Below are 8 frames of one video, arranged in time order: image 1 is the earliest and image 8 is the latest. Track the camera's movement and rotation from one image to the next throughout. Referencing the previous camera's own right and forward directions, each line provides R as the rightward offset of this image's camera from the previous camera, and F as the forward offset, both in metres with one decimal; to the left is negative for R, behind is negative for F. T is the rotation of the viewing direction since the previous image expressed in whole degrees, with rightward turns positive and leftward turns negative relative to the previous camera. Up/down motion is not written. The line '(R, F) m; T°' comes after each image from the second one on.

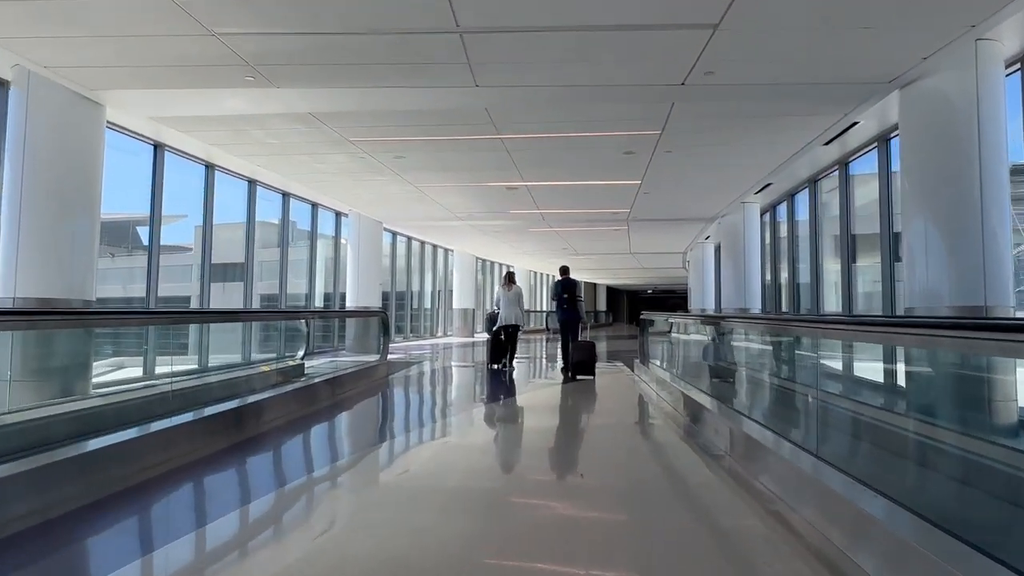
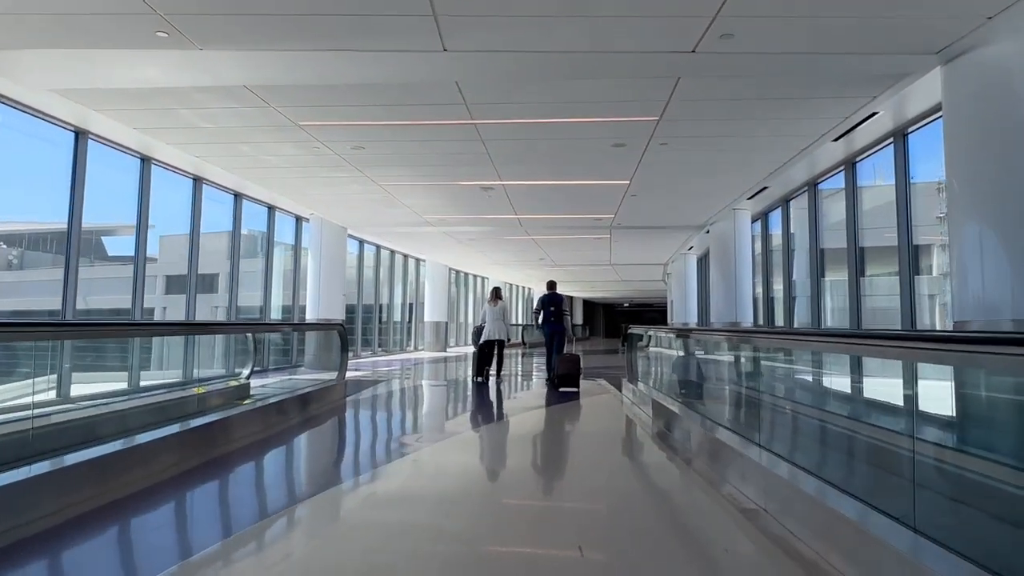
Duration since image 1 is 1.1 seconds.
(0.0, +0.9) m; +2°
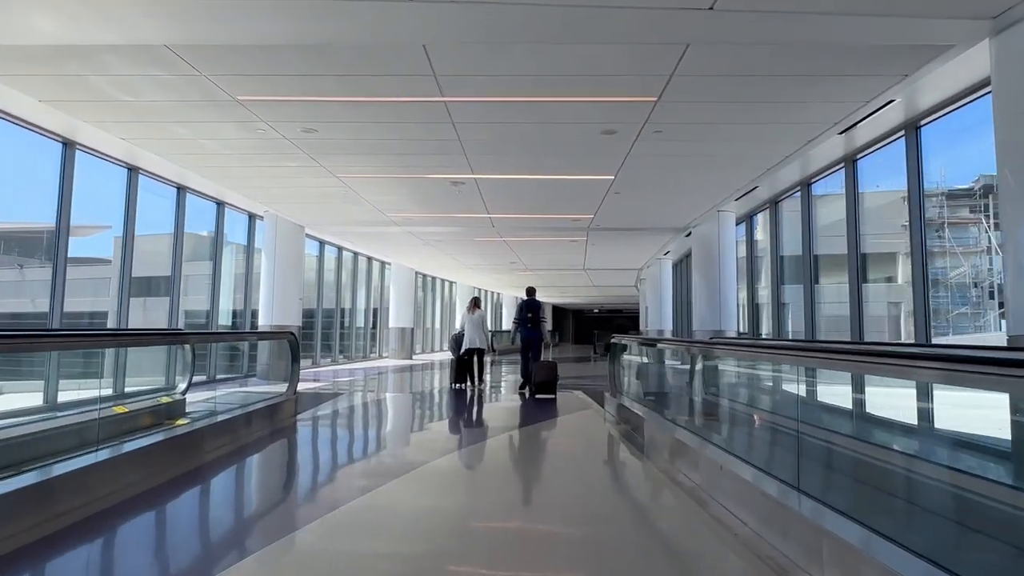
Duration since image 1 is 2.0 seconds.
(-0.1, +0.8) m; +3°
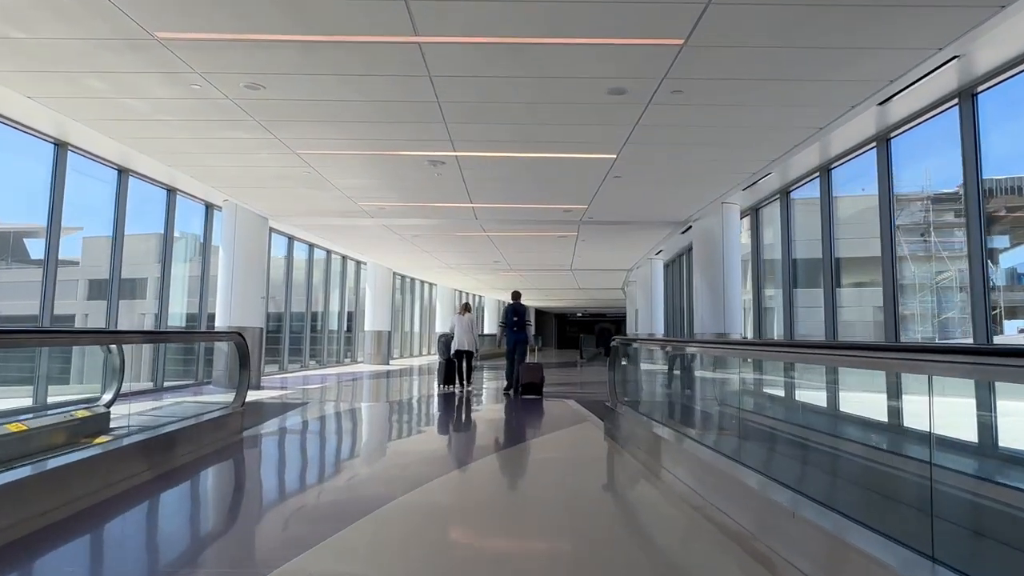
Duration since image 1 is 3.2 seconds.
(-0.1, +1.0) m; +2°
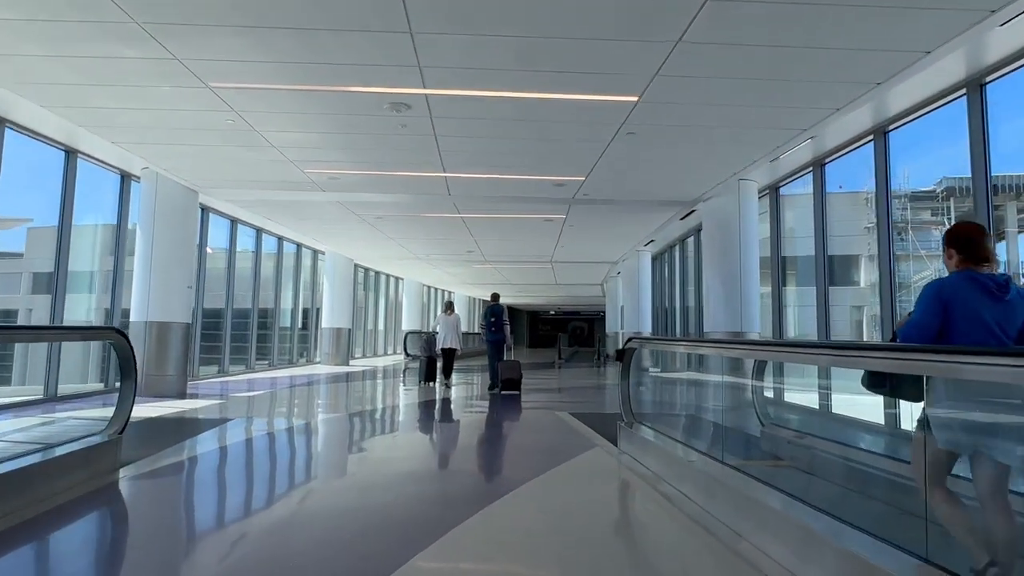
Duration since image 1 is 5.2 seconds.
(-0.1, +1.6) m; +3°
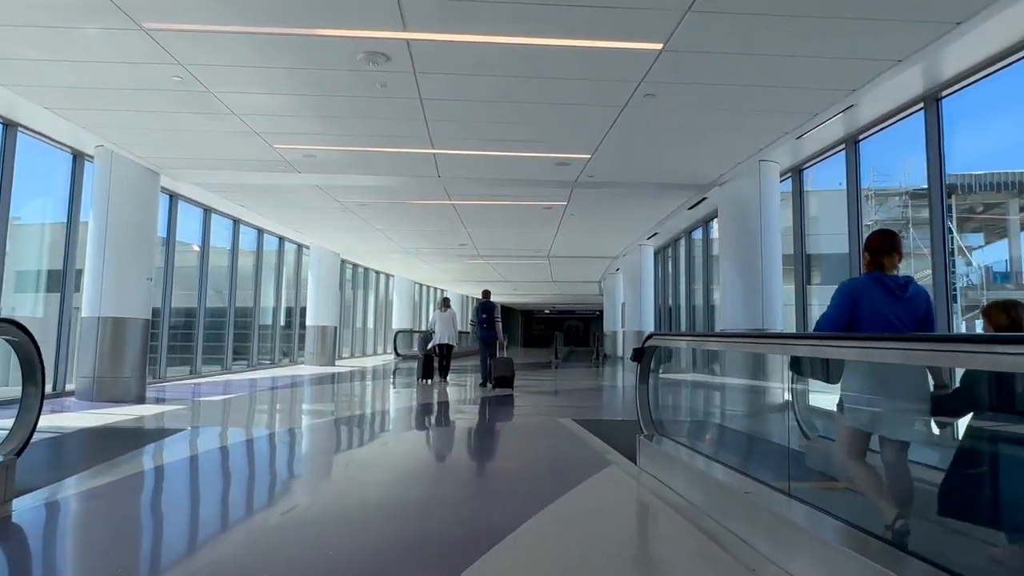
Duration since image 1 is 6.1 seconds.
(0.0, +0.8) m; +1°
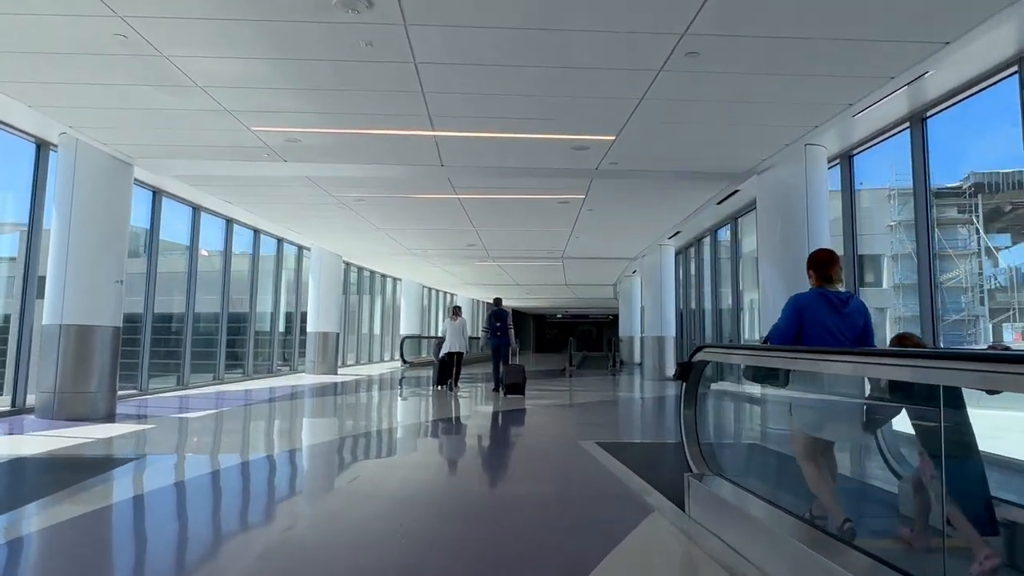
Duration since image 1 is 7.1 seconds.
(0.0, +0.9) m; -1°
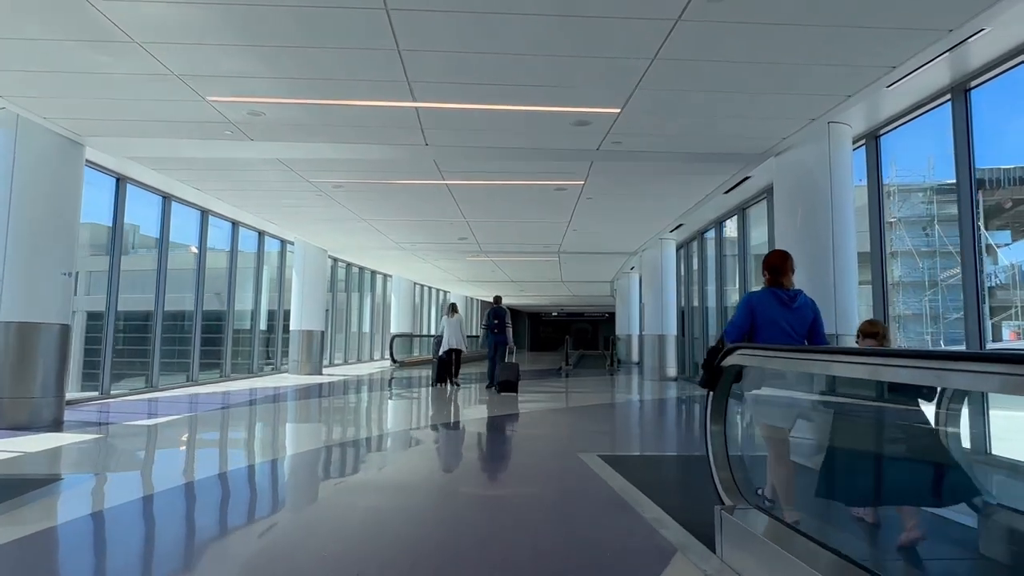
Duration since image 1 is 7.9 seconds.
(0.0, +0.7) m; 0°
